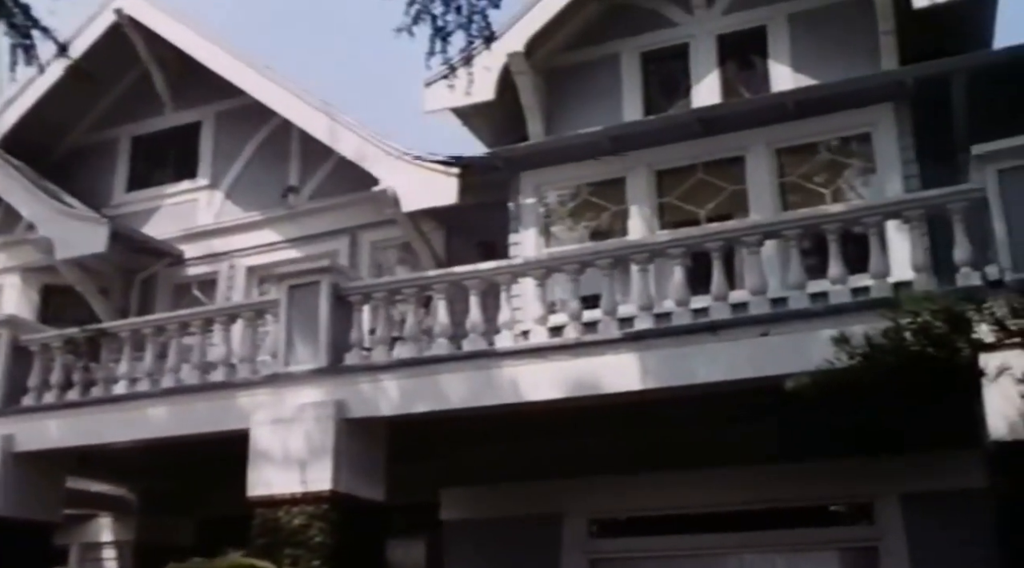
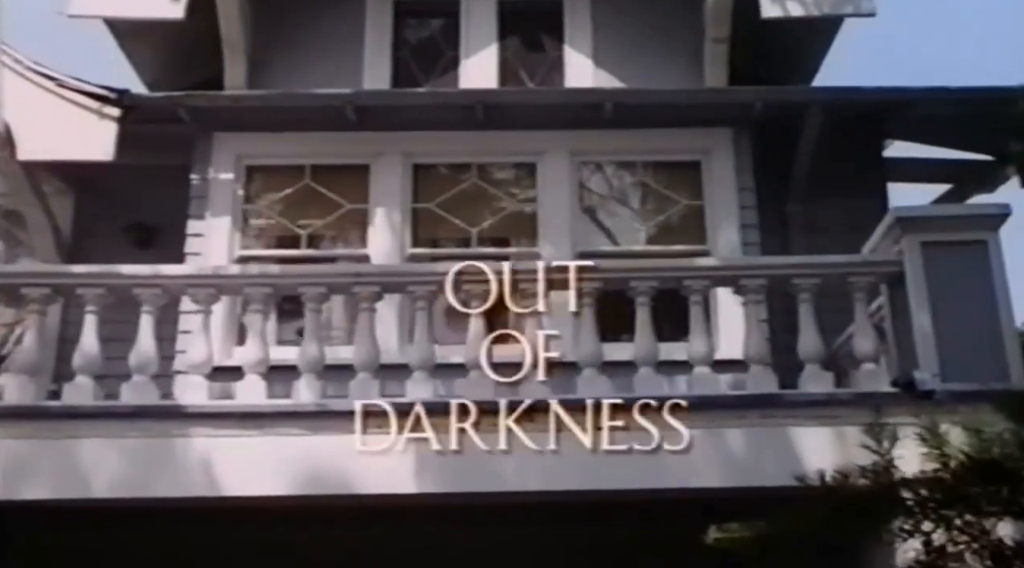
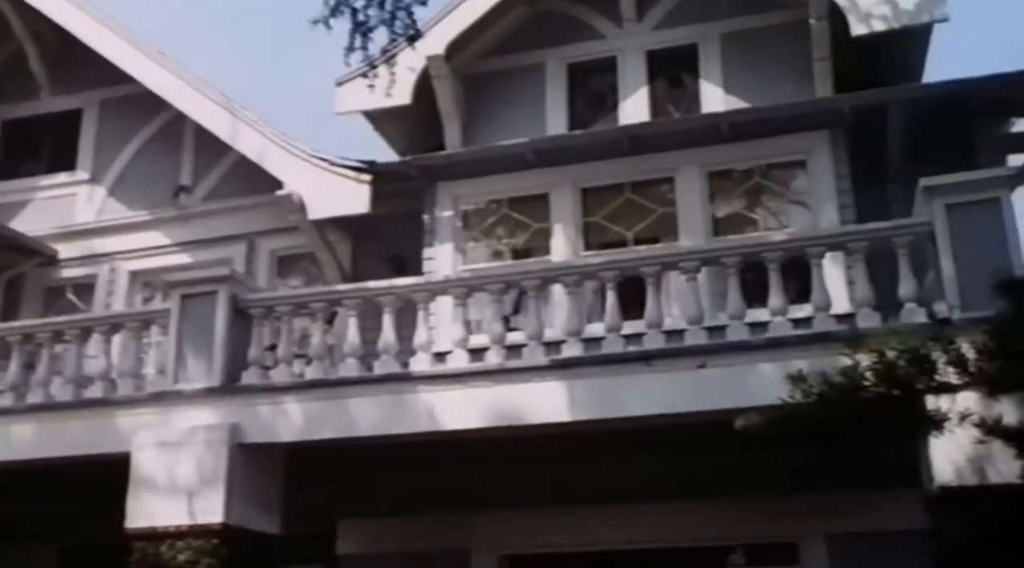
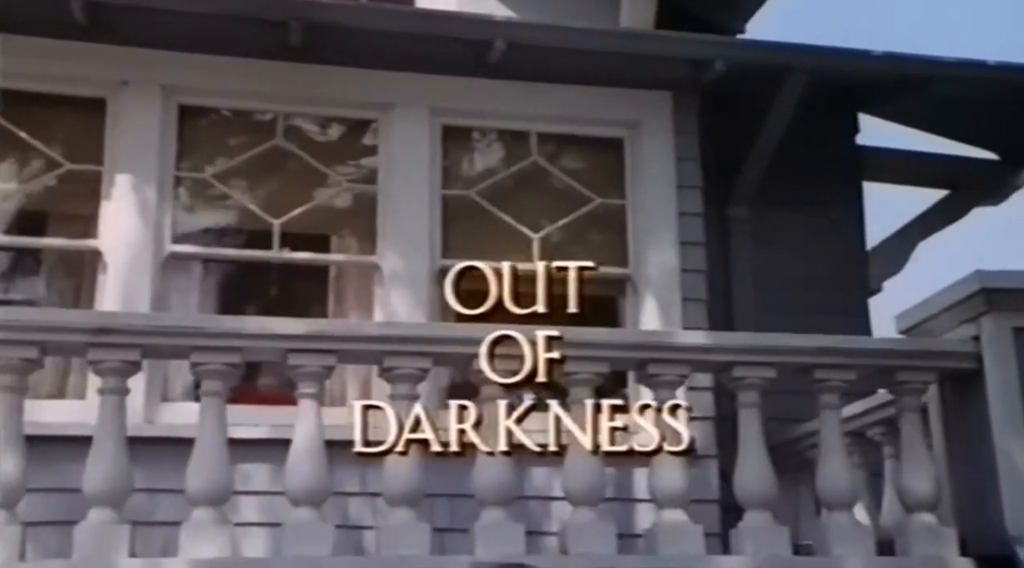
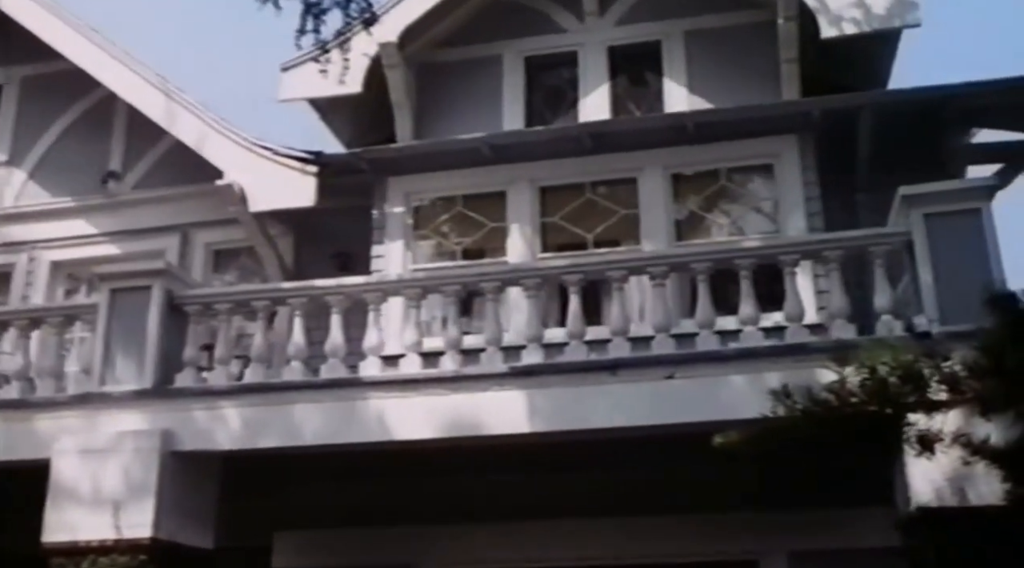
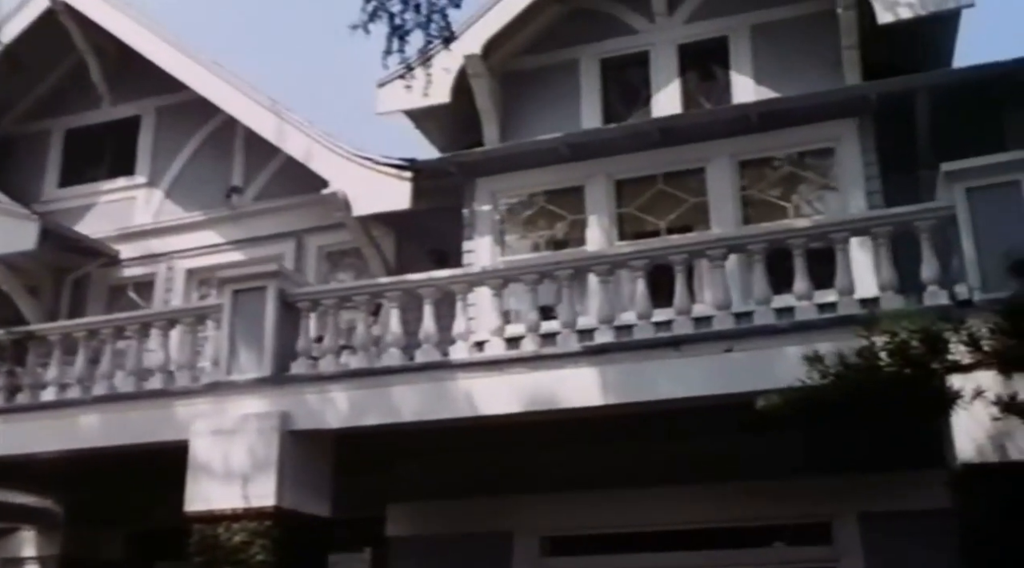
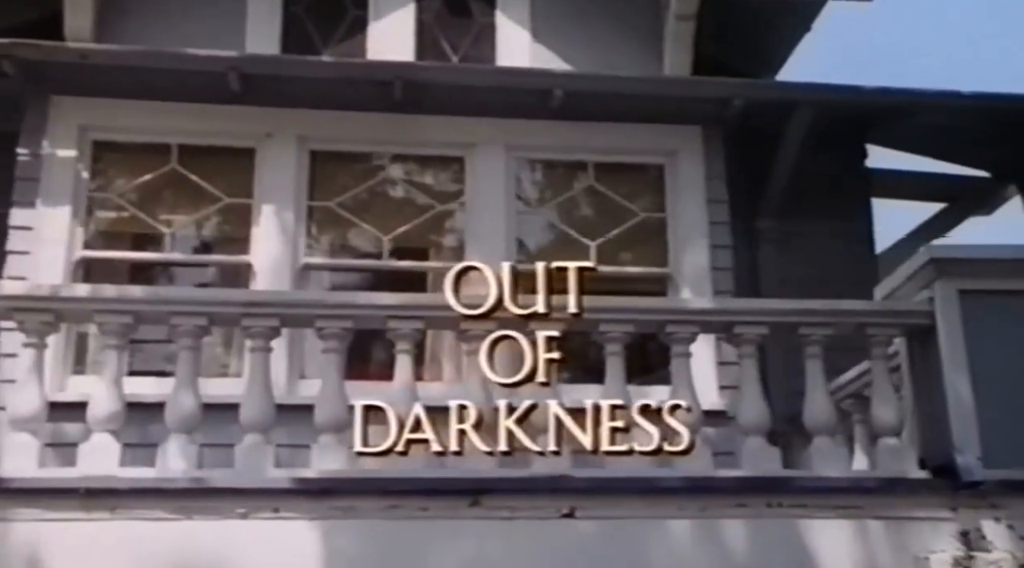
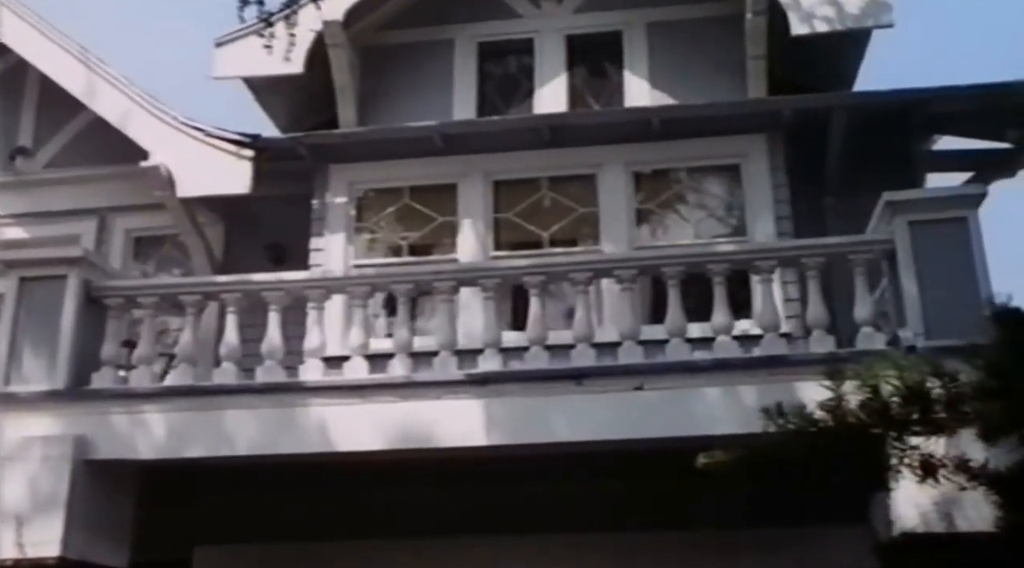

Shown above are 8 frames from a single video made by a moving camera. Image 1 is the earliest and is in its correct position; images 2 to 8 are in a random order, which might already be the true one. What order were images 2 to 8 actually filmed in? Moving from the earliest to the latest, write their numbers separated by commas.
6, 3, 5, 8, 2, 7, 4
